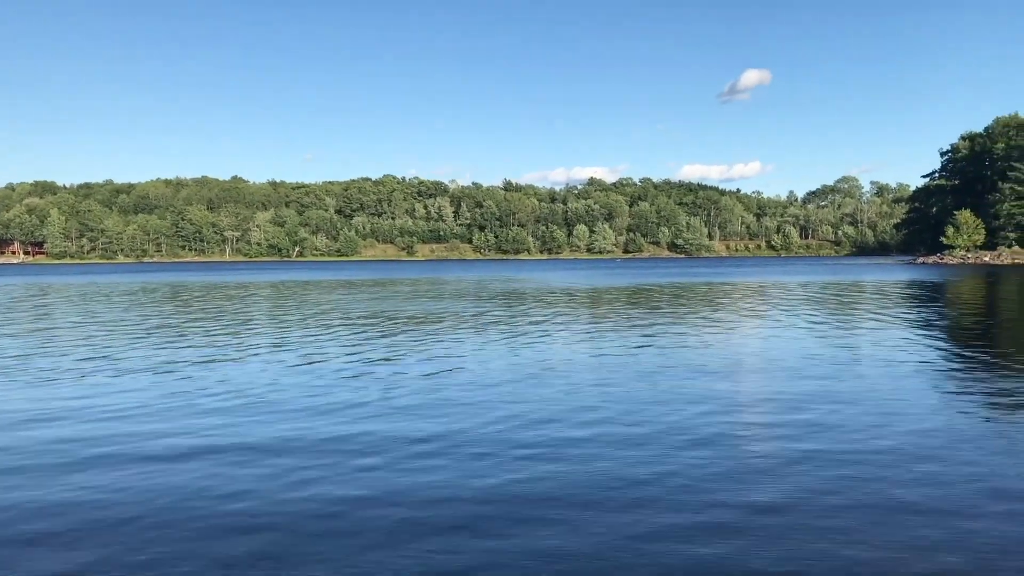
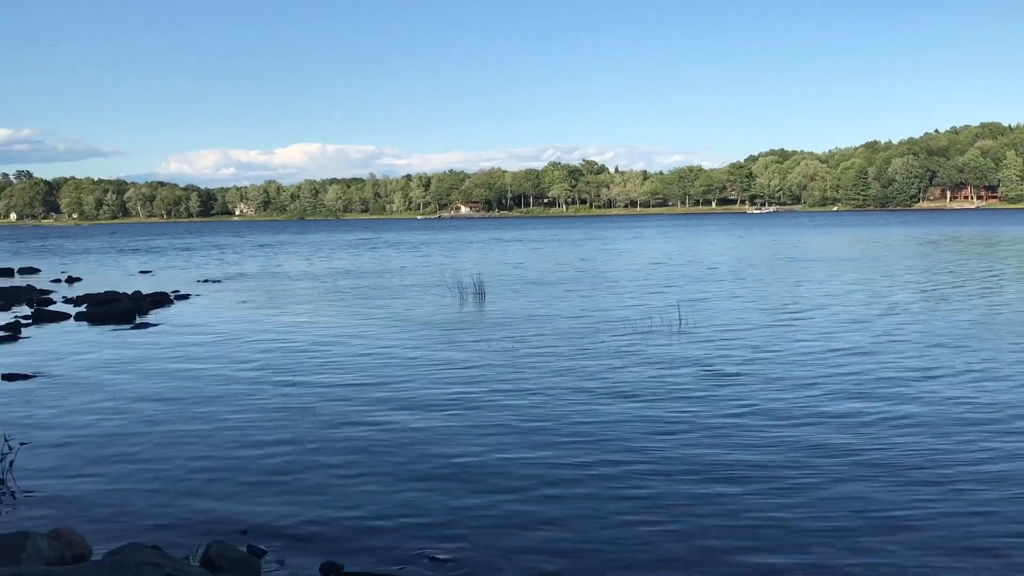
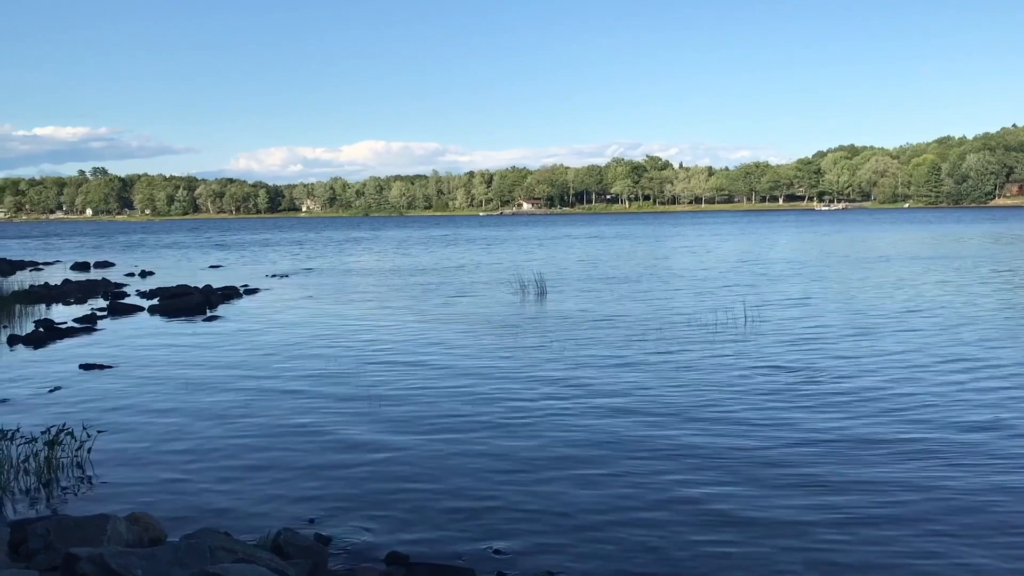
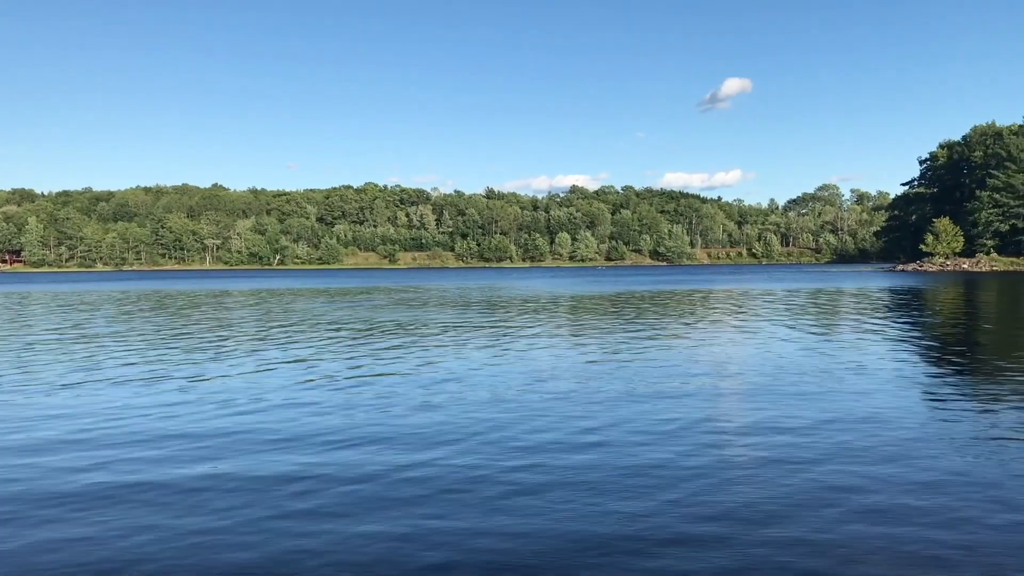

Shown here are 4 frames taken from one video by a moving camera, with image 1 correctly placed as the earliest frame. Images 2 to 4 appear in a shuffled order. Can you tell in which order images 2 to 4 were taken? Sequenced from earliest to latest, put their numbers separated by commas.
4, 2, 3
